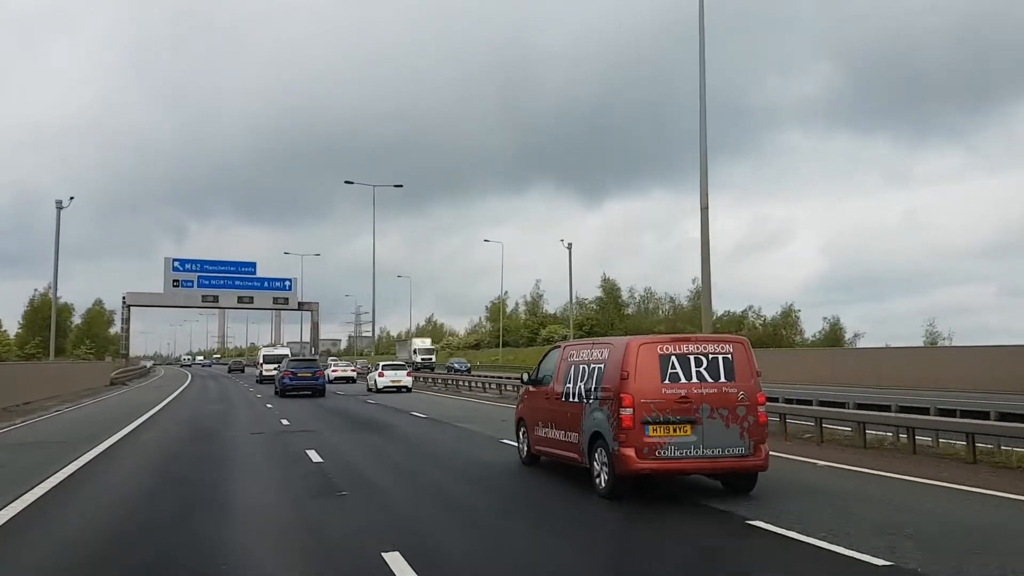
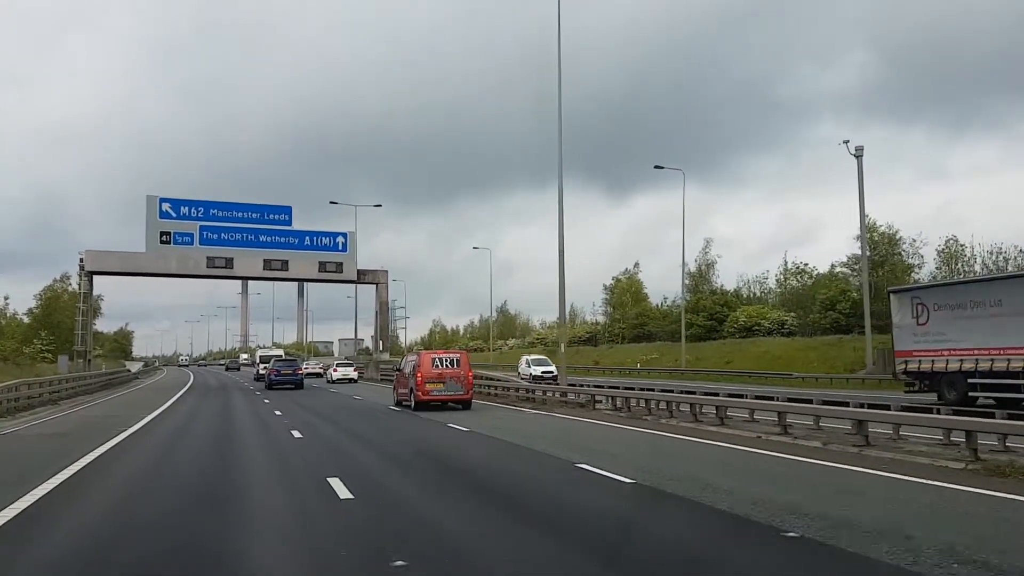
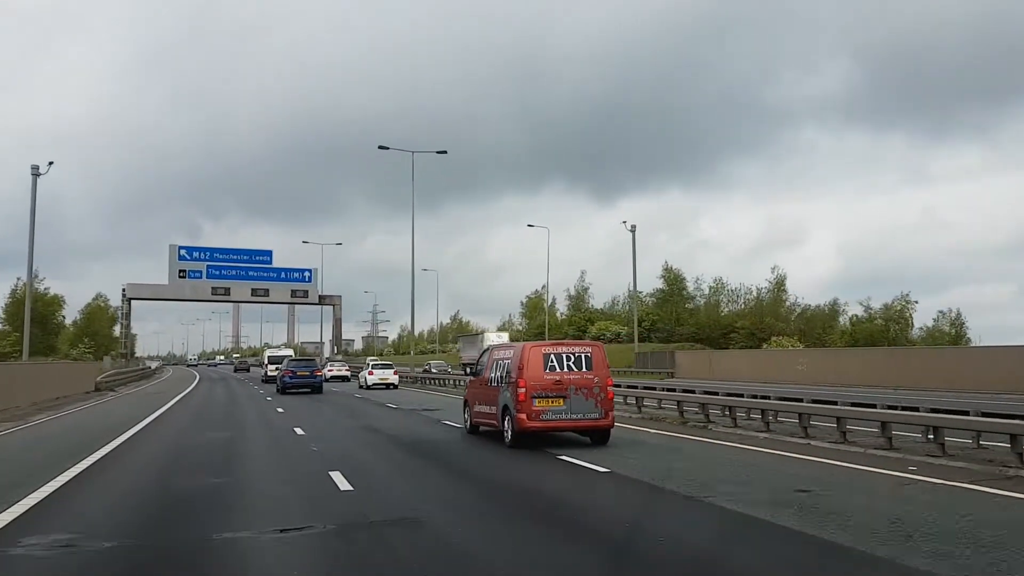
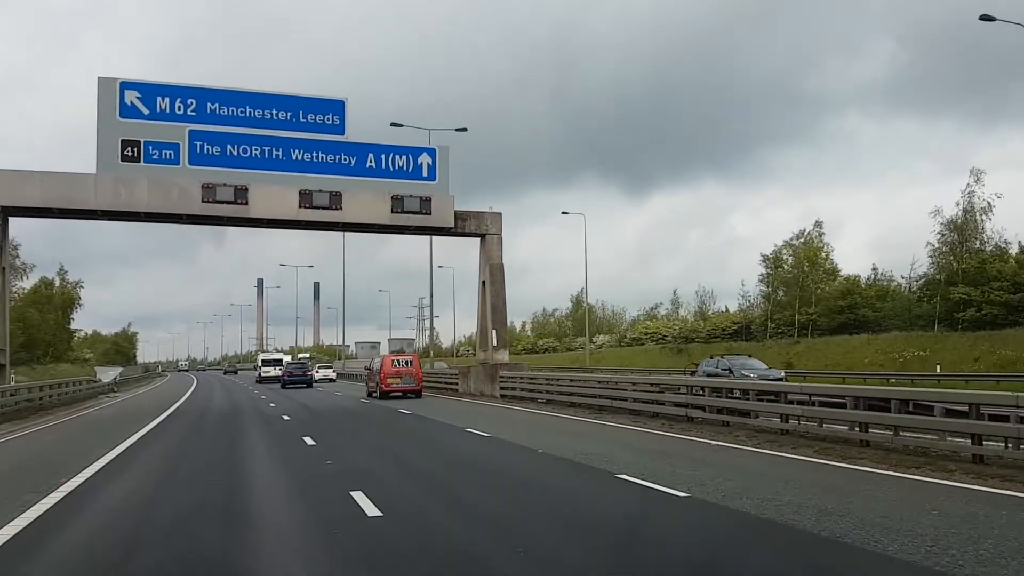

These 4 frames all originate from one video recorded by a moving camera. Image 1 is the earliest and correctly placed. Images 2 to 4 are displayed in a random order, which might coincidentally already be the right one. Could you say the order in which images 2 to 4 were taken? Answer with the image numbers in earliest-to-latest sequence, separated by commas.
3, 2, 4
